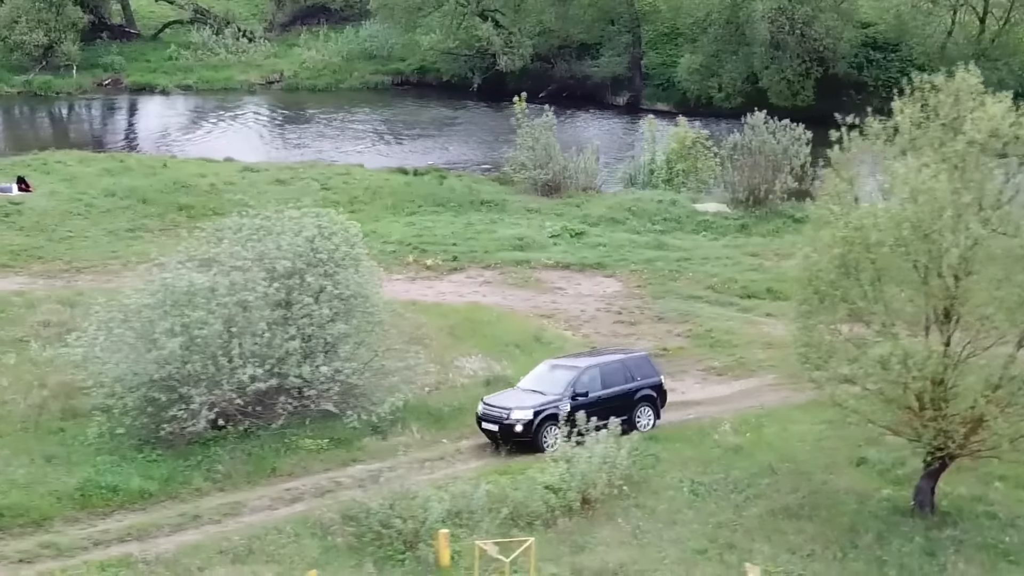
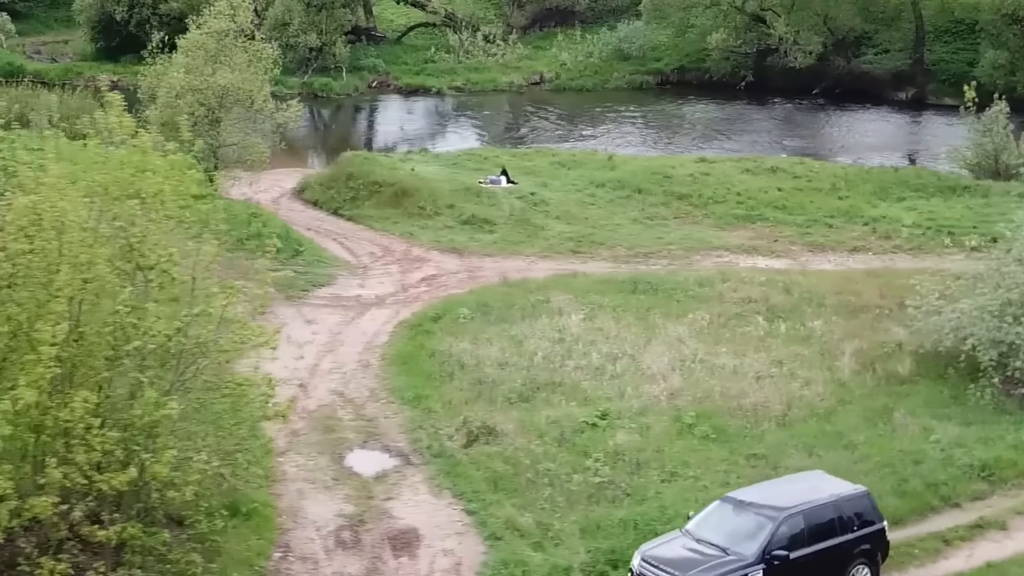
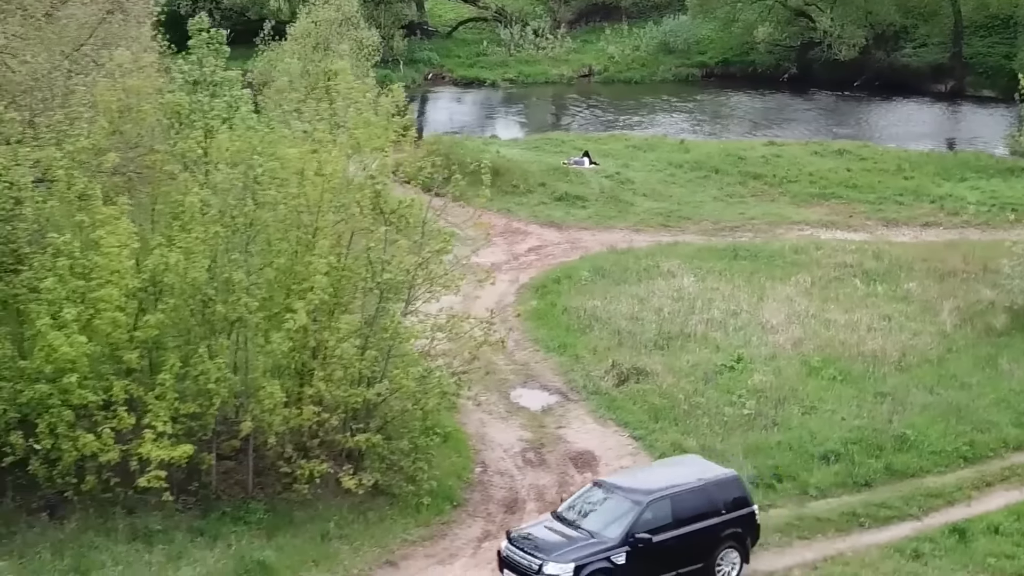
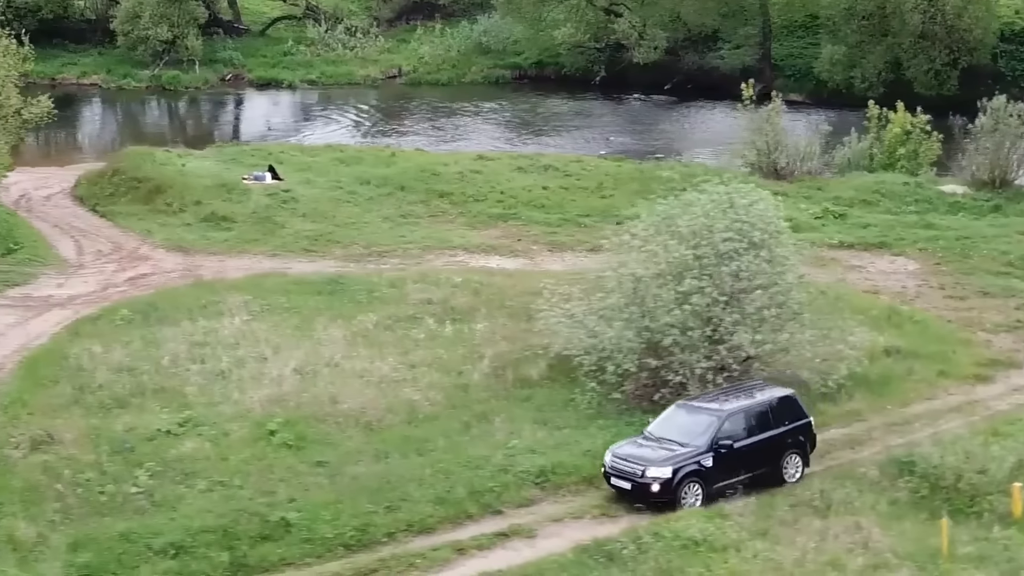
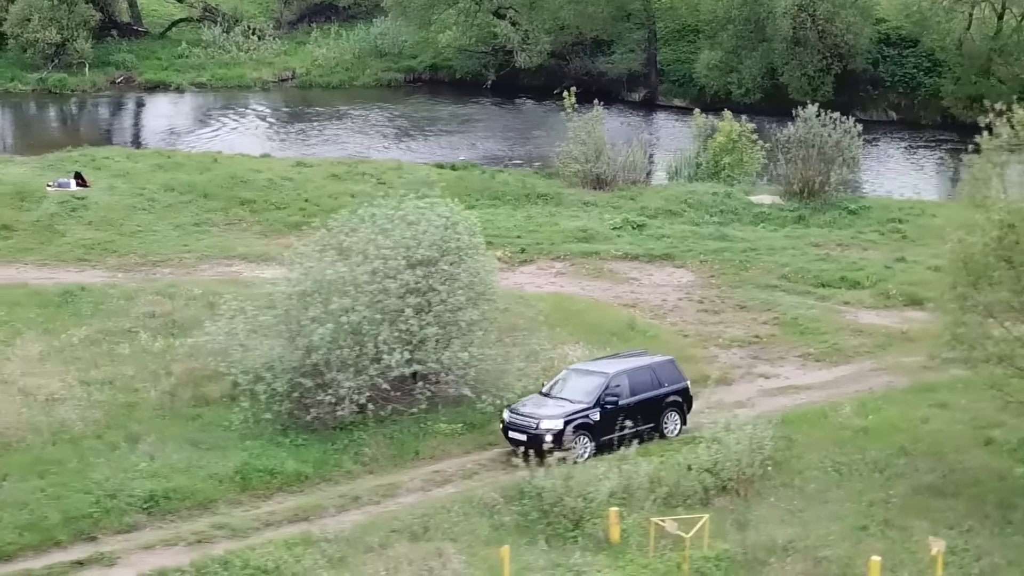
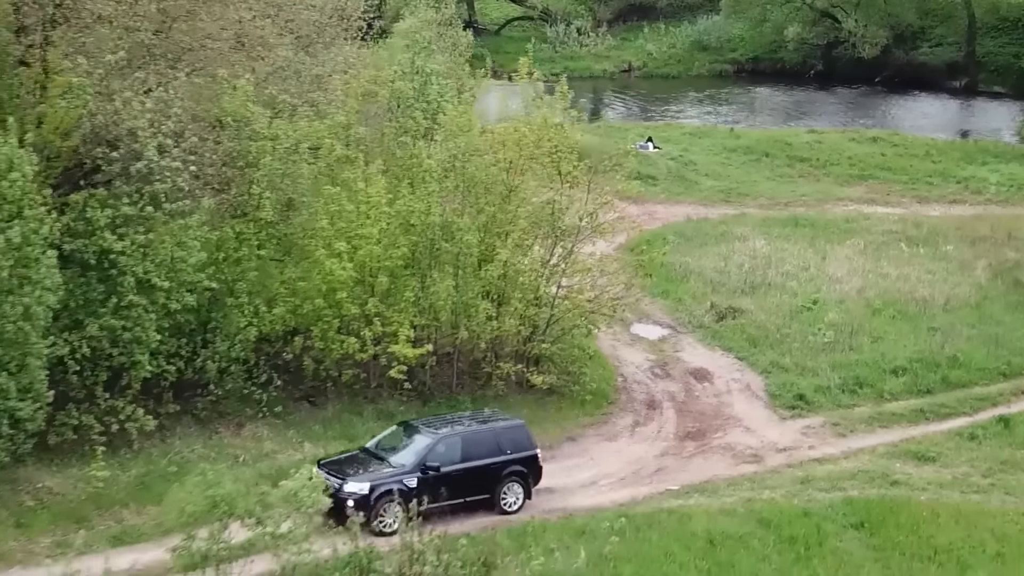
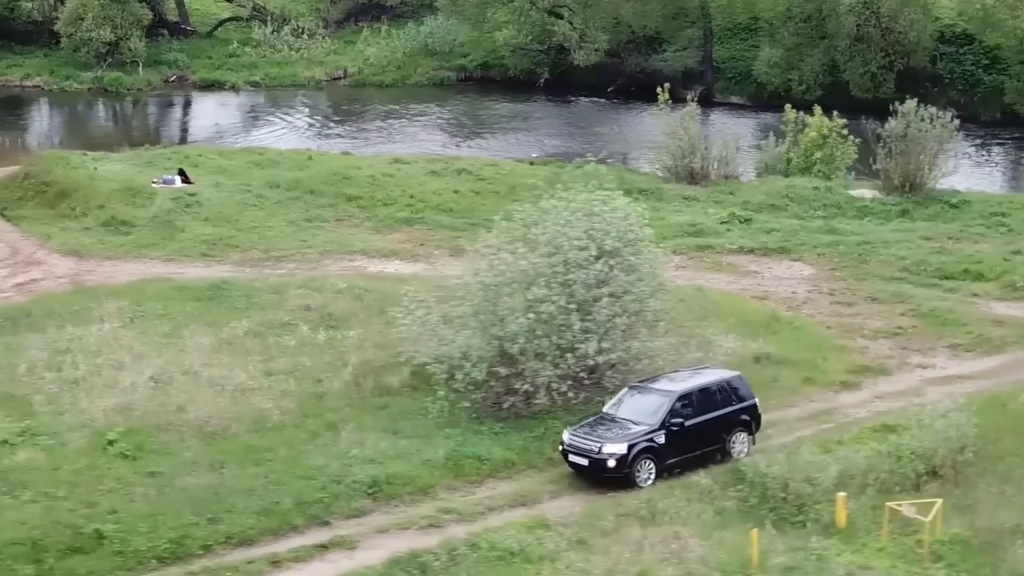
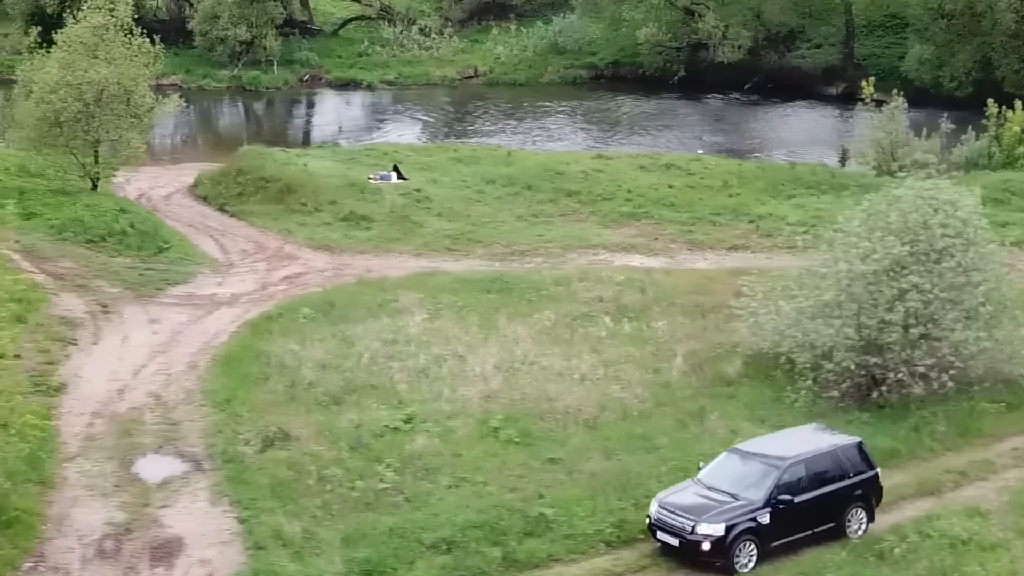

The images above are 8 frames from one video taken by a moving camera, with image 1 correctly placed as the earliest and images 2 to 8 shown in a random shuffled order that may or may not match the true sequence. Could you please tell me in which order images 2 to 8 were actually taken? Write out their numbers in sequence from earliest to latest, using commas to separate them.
5, 7, 4, 8, 2, 3, 6
